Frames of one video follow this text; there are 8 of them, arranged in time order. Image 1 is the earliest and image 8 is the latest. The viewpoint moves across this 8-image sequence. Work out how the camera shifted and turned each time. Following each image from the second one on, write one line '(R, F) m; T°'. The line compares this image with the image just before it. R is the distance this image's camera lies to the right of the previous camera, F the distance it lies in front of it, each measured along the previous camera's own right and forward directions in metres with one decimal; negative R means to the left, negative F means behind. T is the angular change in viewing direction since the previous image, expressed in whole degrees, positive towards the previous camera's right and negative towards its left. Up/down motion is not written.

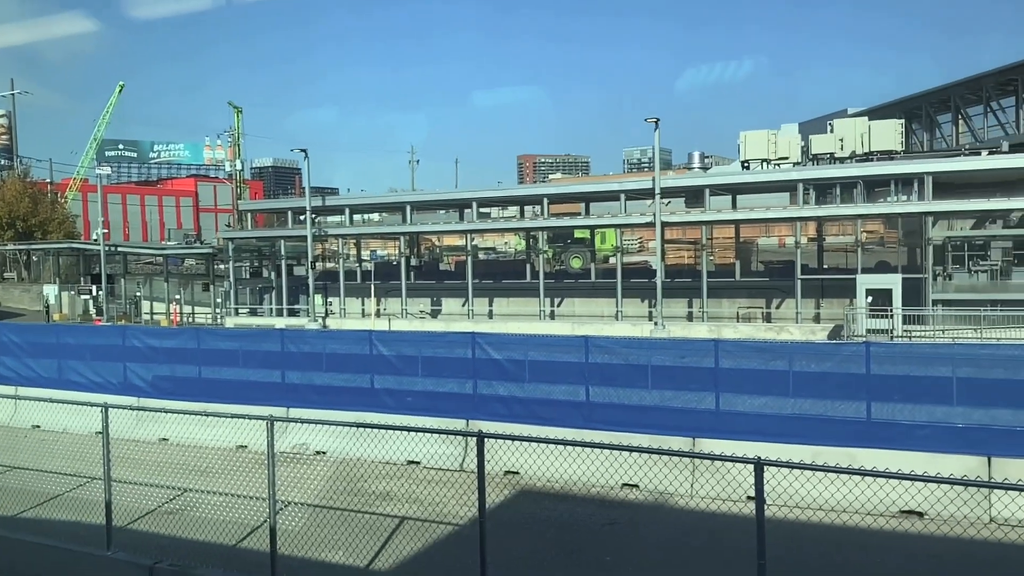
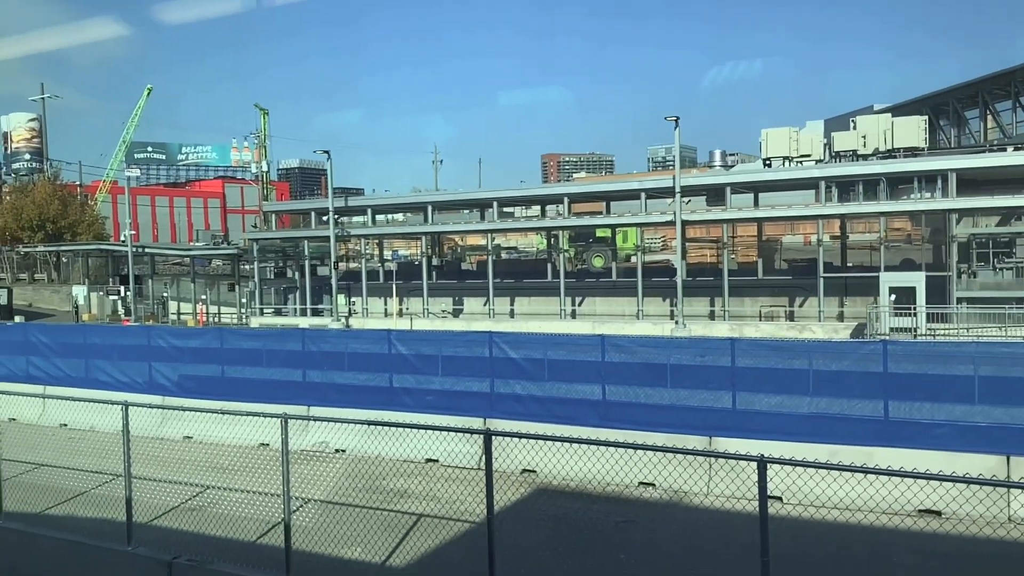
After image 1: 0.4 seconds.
(+0.1, -0.1) m; -2°
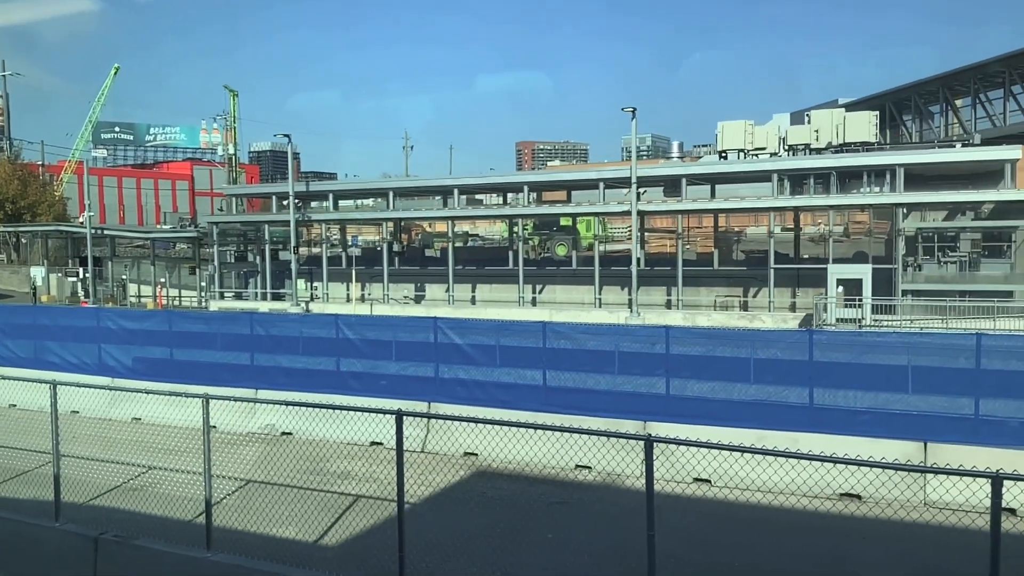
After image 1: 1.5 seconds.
(+0.4, -0.2) m; +2°
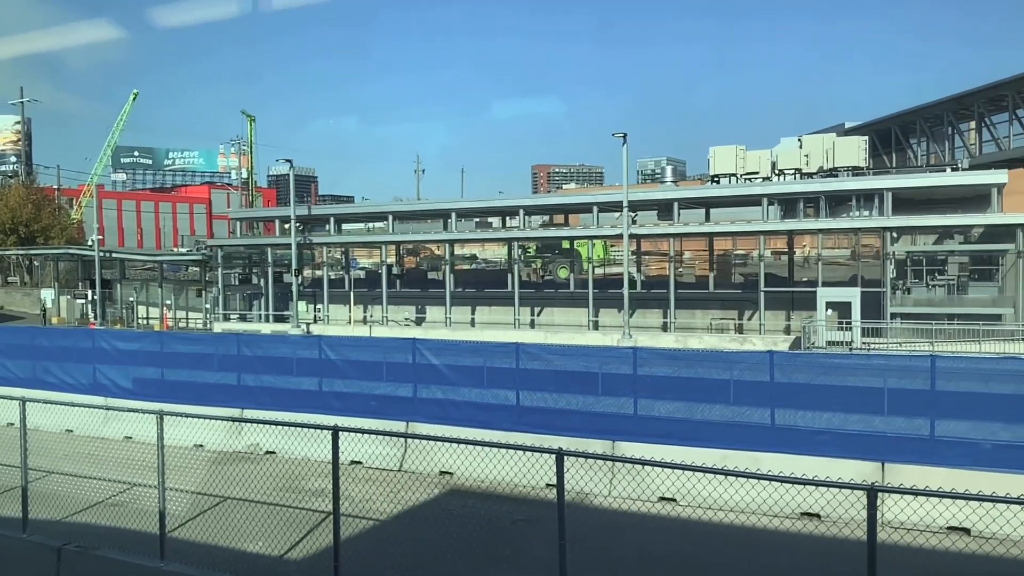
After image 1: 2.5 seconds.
(+0.6, -0.3) m; -1°
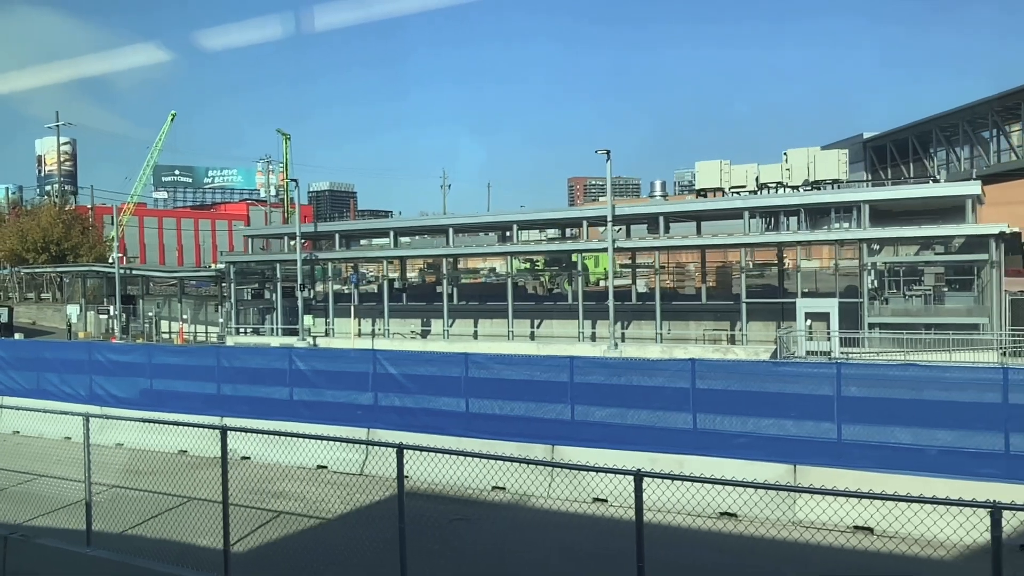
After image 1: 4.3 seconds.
(+1.4, -0.6) m; -3°
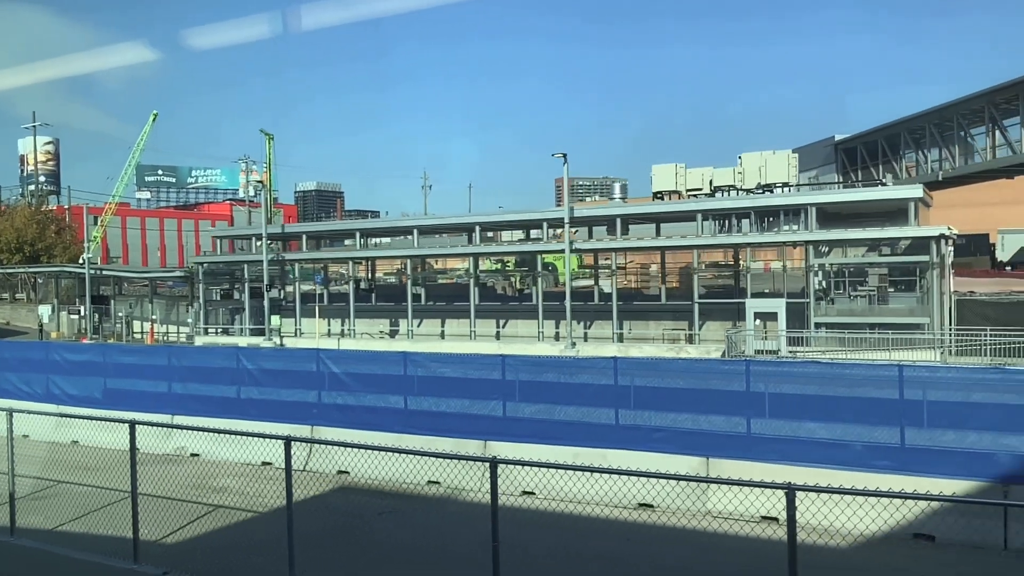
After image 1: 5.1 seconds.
(+0.8, -0.4) m; +1°
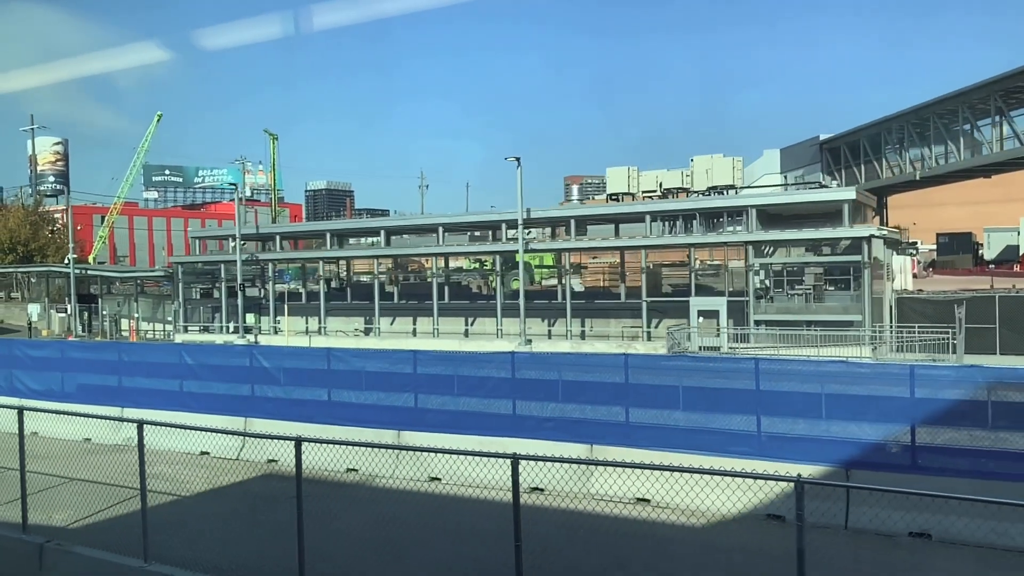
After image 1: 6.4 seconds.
(+1.6, -0.8) m; -1°
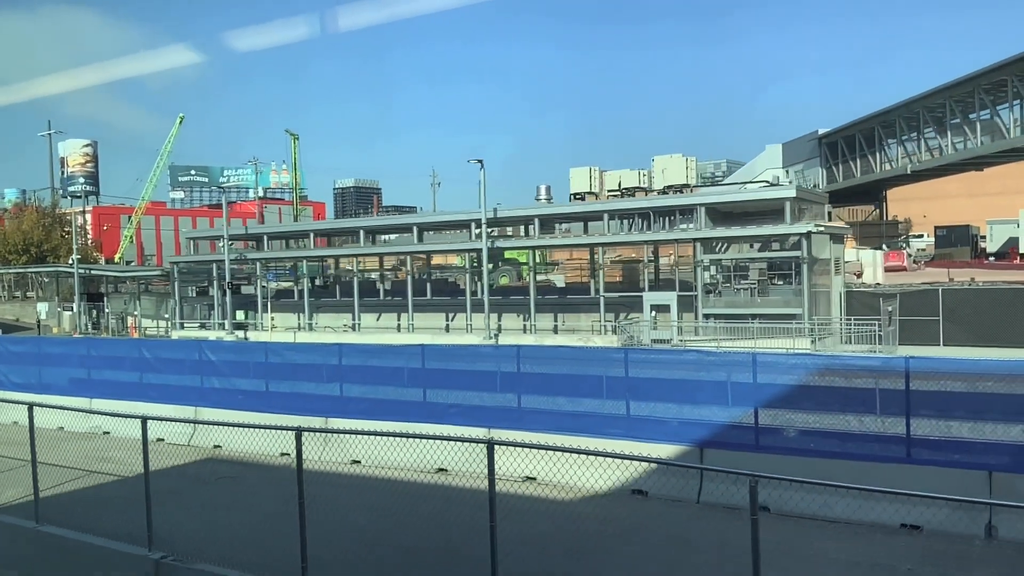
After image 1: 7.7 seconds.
(+1.9, -1.0) m; -2°
